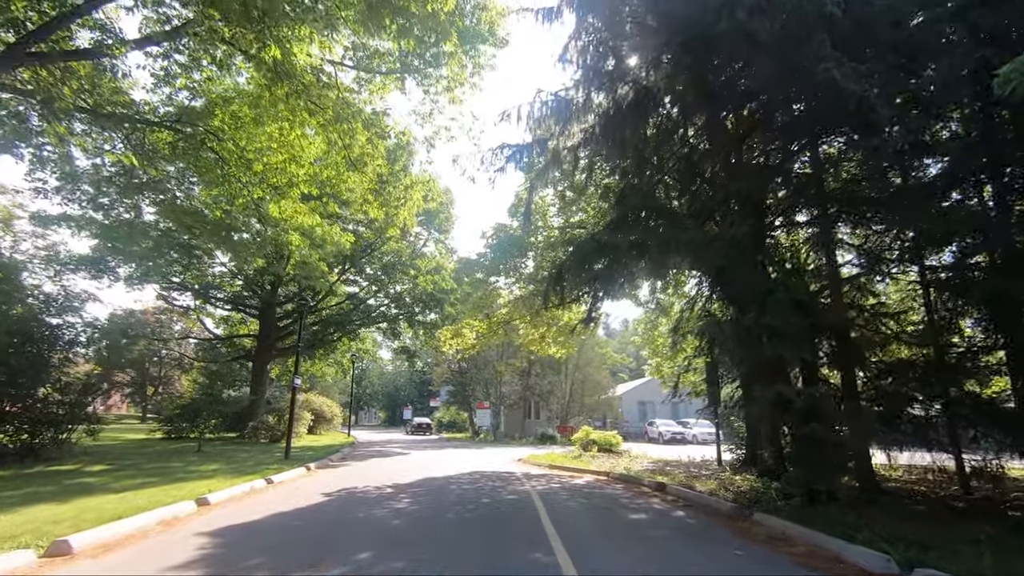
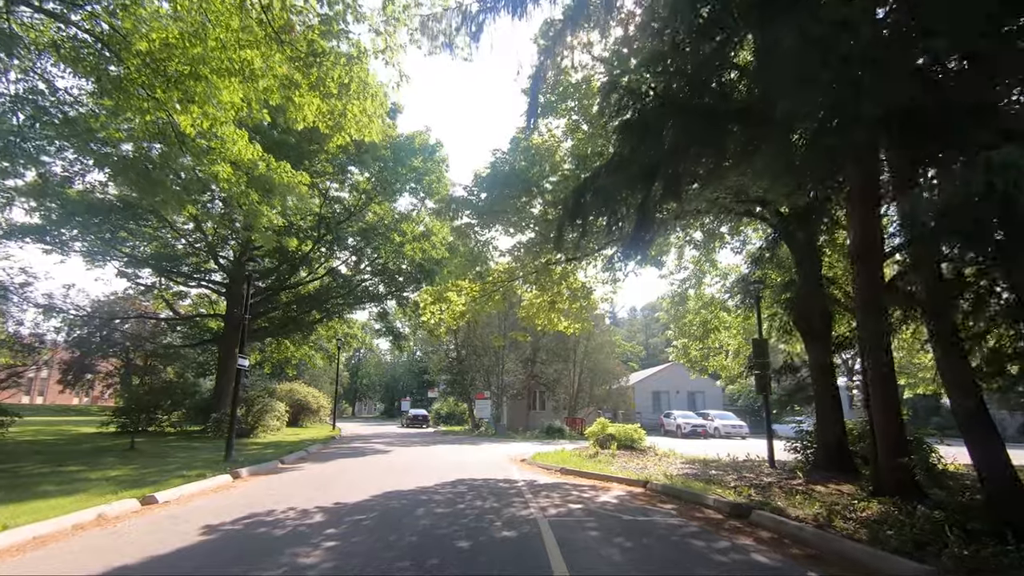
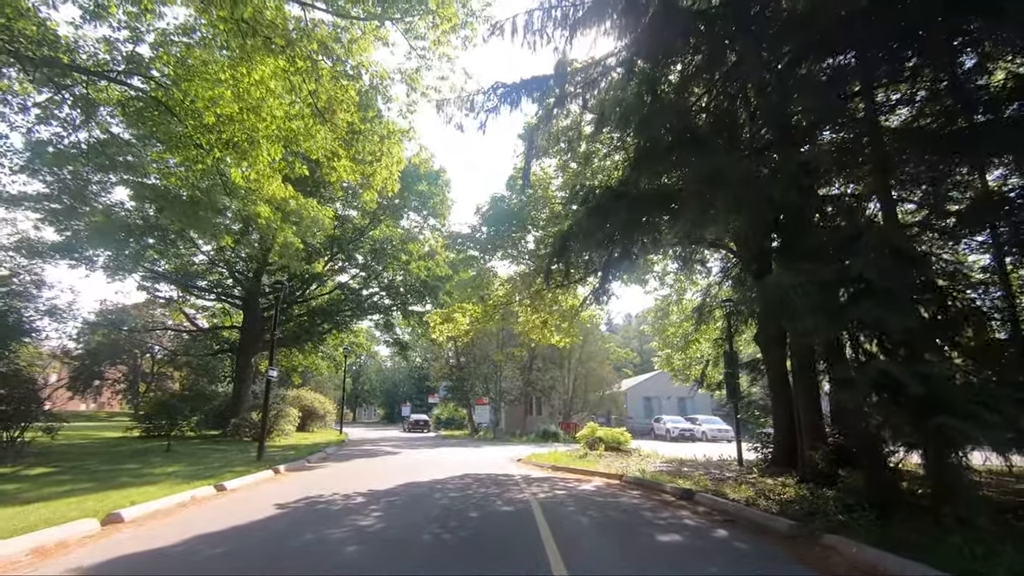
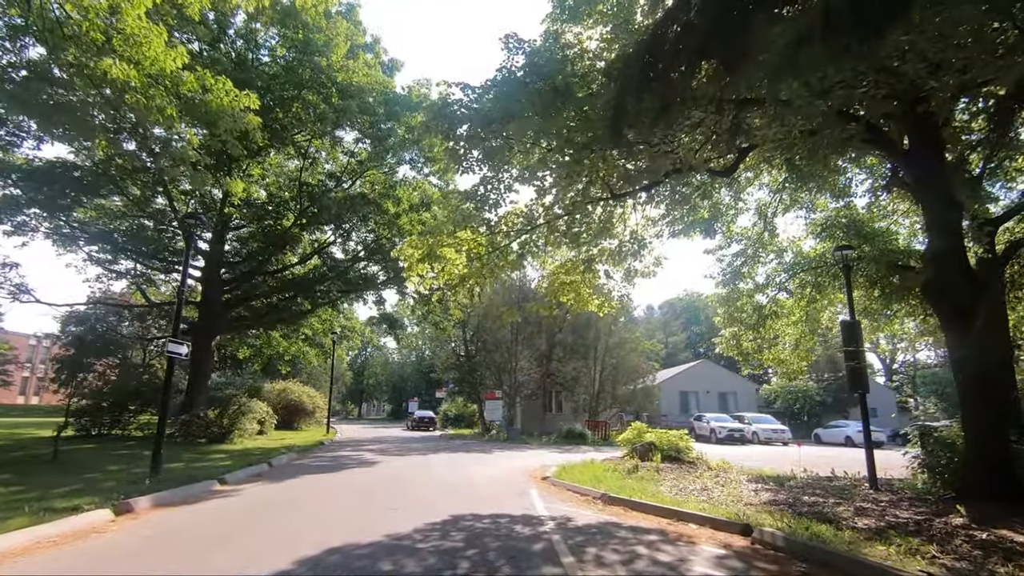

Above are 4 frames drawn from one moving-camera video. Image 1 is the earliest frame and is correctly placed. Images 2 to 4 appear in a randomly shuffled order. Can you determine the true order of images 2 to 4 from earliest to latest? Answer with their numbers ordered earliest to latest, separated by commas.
3, 2, 4
